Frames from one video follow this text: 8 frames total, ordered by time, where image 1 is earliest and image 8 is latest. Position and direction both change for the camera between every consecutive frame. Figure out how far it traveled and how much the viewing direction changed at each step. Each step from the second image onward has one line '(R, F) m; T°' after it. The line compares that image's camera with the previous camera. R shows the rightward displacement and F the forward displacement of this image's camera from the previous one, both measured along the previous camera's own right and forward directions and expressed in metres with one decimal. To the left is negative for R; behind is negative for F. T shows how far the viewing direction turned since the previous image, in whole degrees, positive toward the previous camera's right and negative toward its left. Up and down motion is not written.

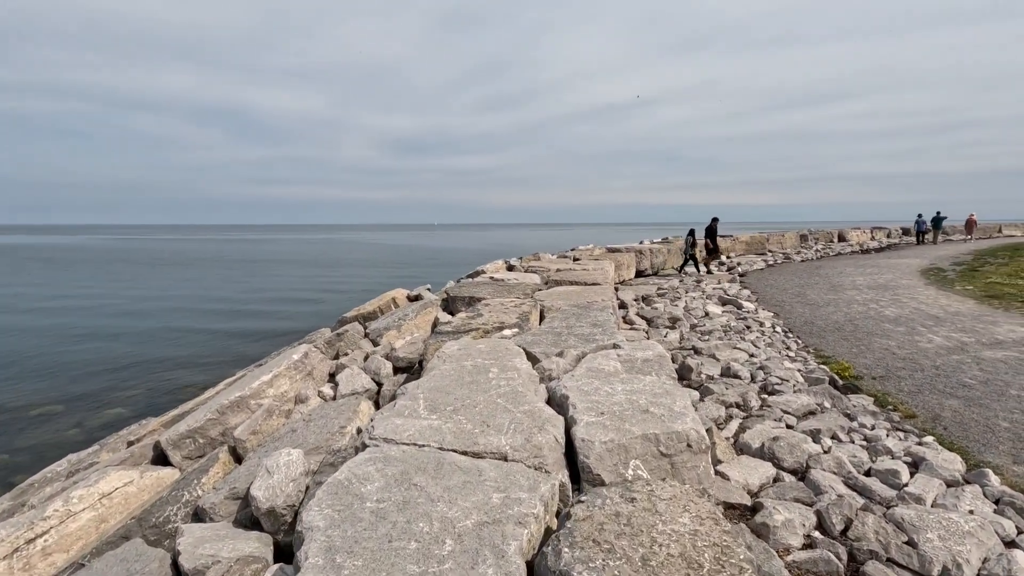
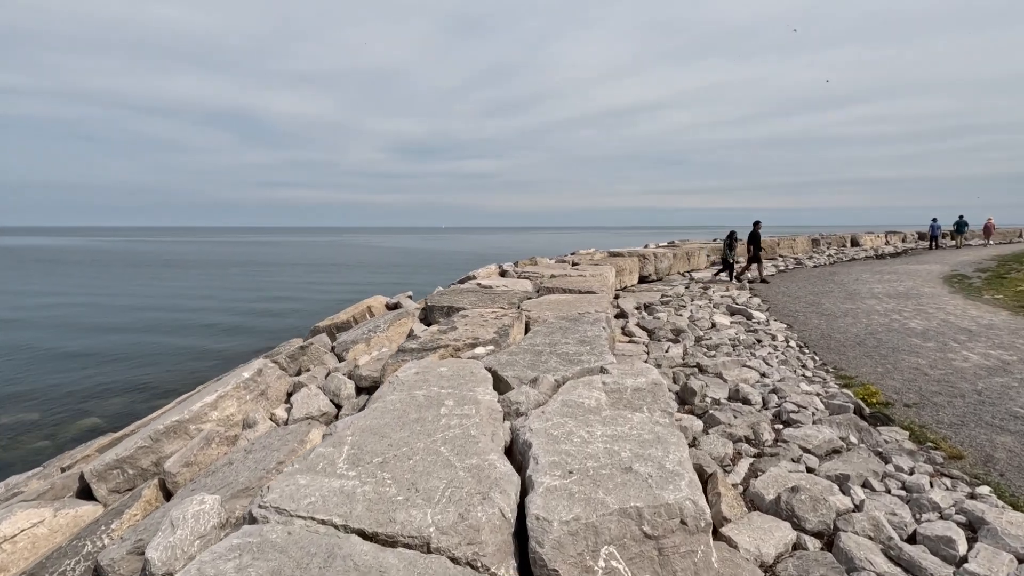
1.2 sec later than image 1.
(+0.3, +0.8) m; -1°
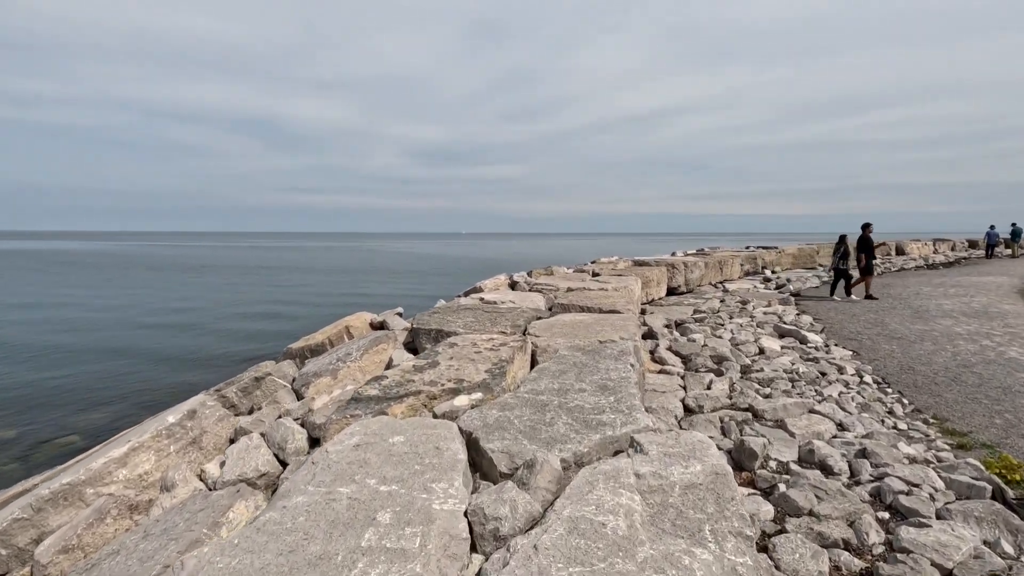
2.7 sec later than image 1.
(+0.2, +1.4) m; -2°
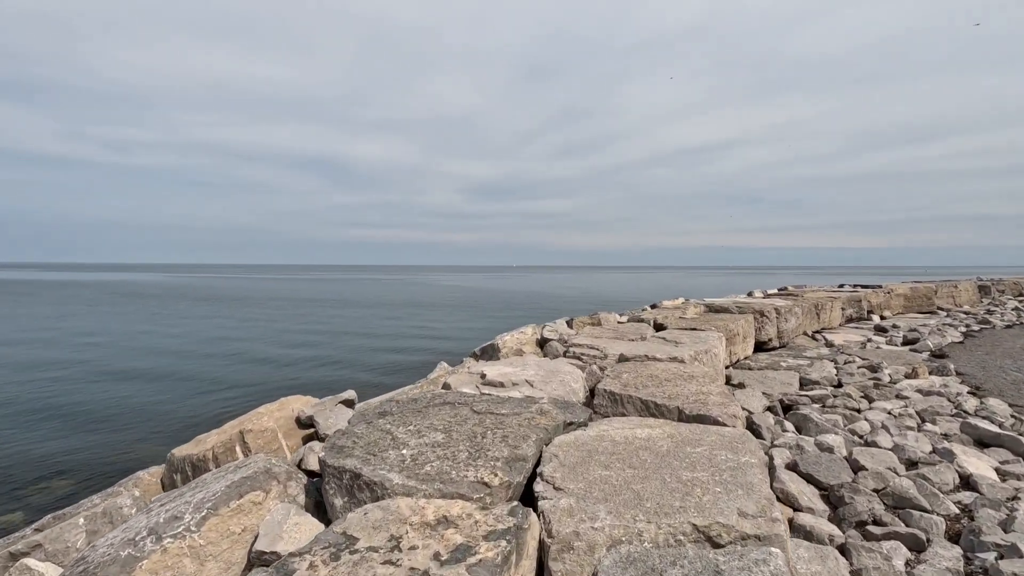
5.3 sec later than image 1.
(+0.3, +2.8) m; -6°
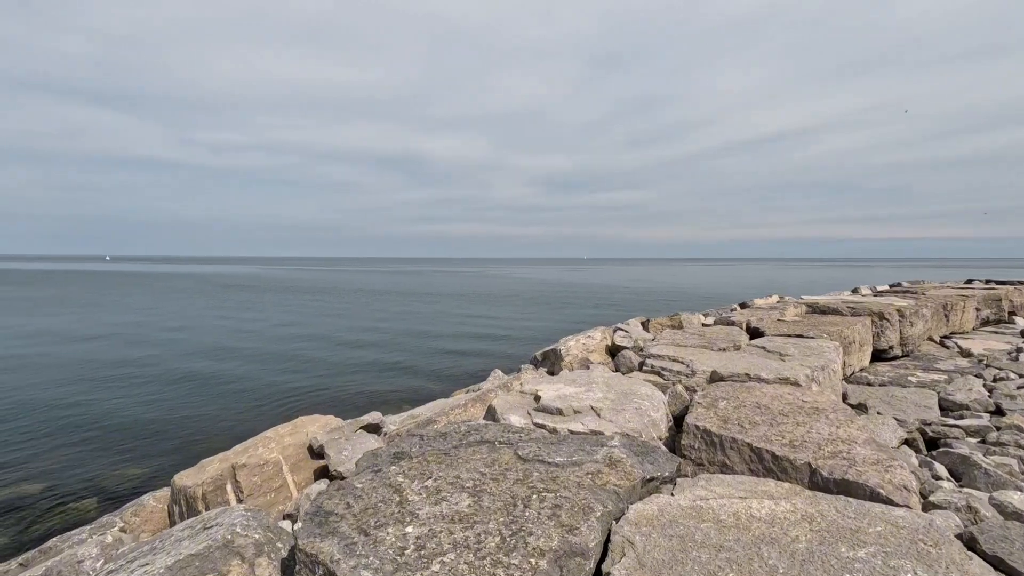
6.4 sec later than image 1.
(+0.1, +1.0) m; -8°
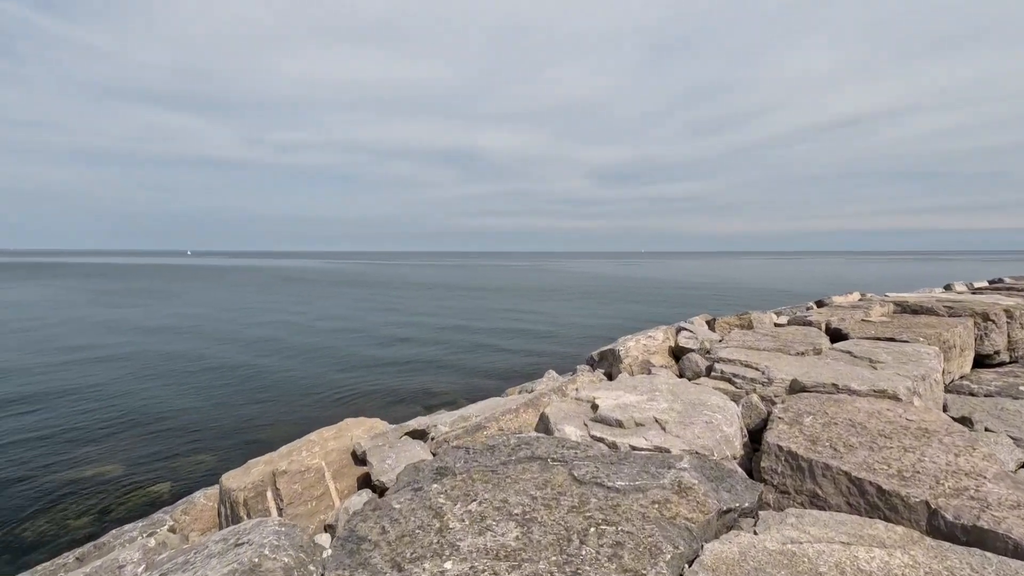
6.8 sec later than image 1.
(0.0, +0.3) m; -6°
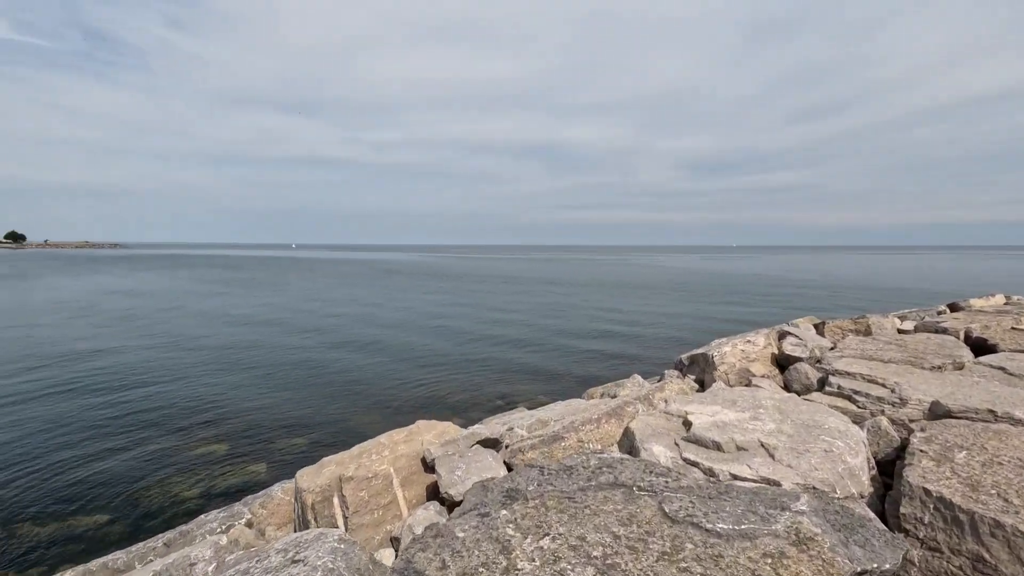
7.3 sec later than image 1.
(0.0, +0.3) m; -9°
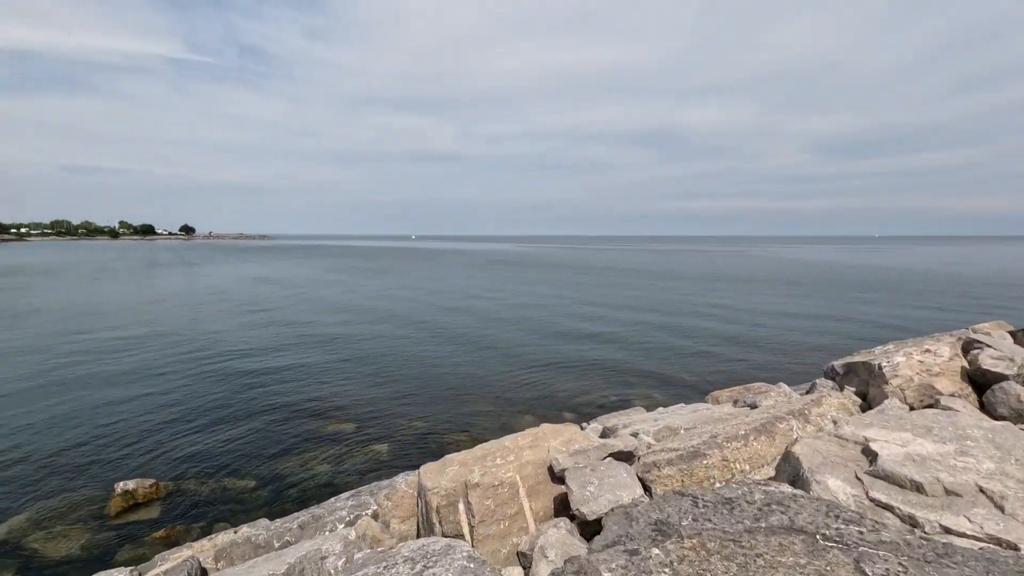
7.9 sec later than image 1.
(-0.2, +0.3) m; -12°
